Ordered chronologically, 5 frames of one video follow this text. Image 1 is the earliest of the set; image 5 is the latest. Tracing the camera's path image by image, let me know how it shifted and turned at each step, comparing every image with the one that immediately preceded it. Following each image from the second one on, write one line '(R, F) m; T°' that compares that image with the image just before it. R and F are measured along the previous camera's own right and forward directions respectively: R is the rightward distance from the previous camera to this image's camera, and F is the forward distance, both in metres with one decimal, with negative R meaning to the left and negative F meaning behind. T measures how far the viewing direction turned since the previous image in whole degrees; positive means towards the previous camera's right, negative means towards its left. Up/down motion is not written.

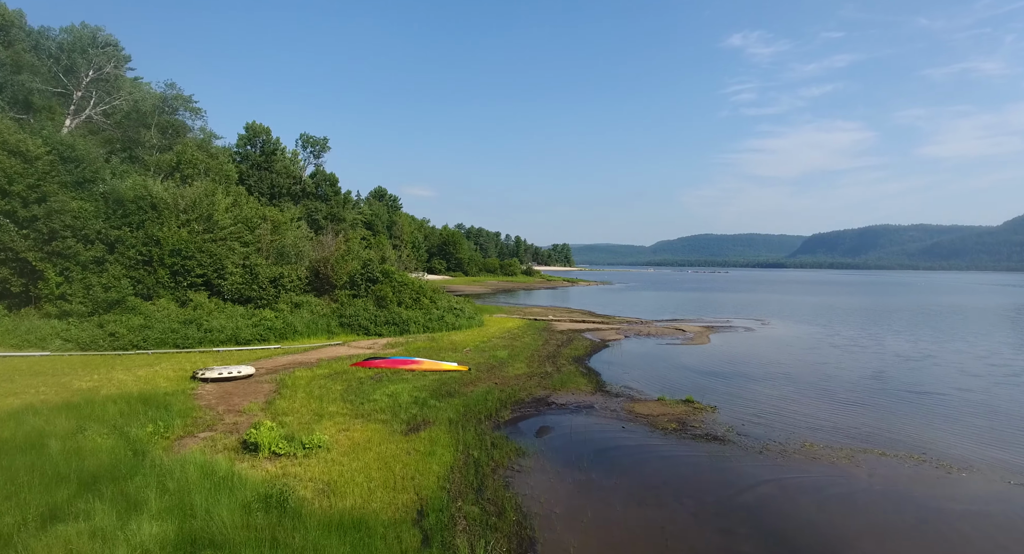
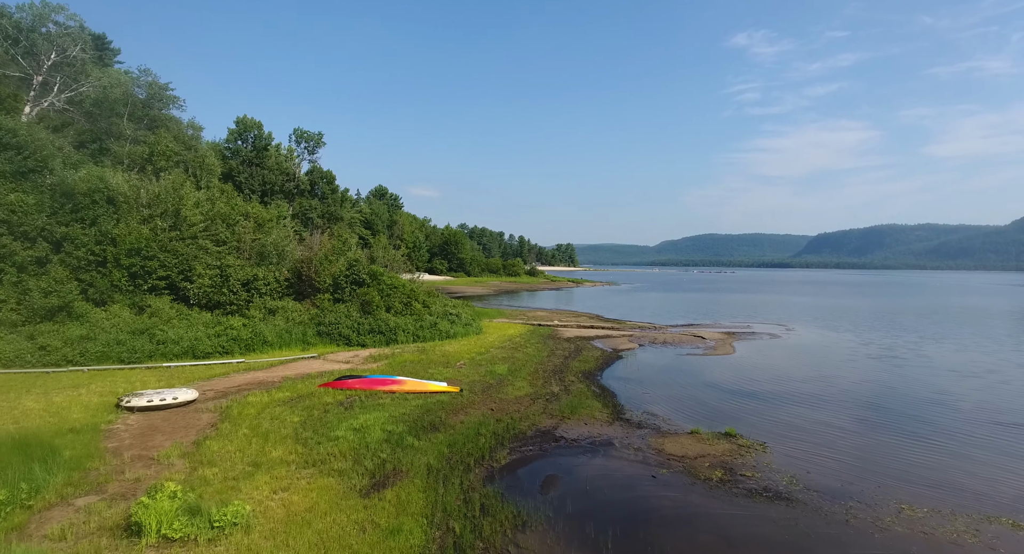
(+0.1, +3.3) m; 0°
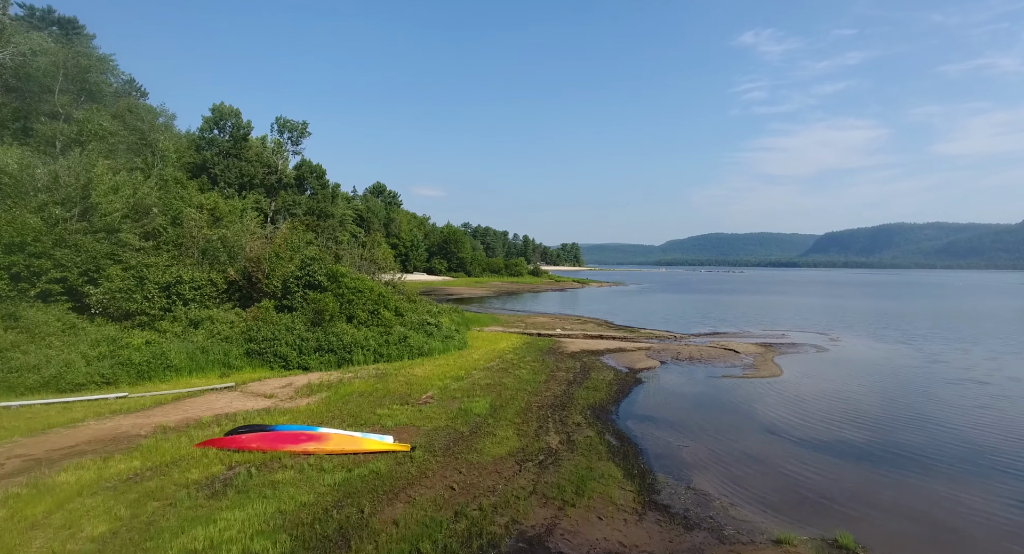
(+0.6, +5.7) m; -1°
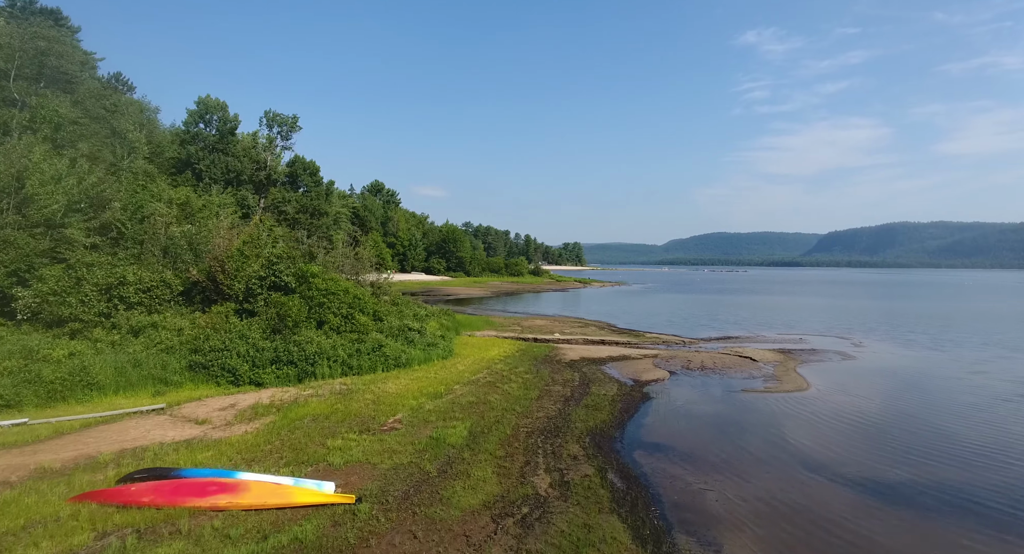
(+0.4, +2.7) m; 0°
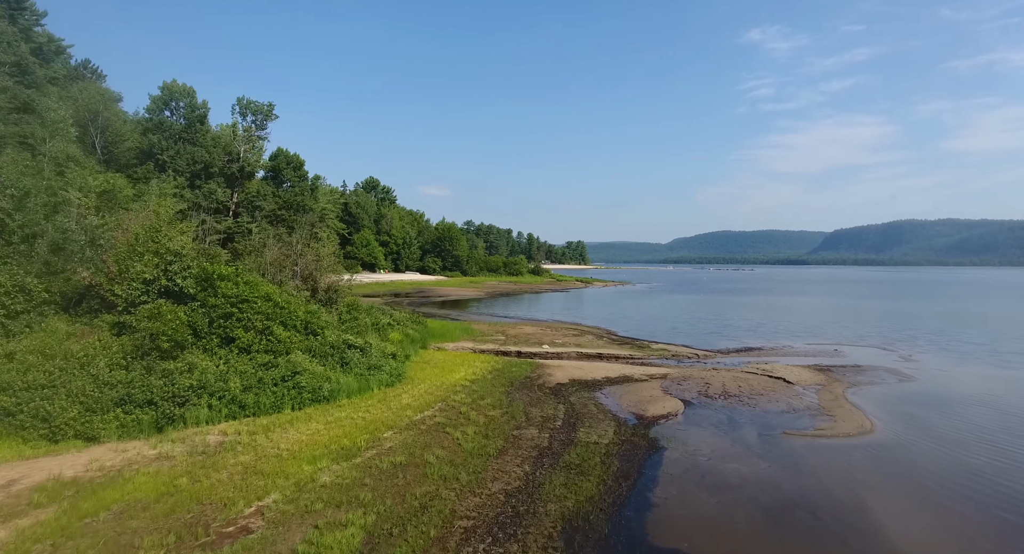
(+1.1, +5.1) m; 0°
